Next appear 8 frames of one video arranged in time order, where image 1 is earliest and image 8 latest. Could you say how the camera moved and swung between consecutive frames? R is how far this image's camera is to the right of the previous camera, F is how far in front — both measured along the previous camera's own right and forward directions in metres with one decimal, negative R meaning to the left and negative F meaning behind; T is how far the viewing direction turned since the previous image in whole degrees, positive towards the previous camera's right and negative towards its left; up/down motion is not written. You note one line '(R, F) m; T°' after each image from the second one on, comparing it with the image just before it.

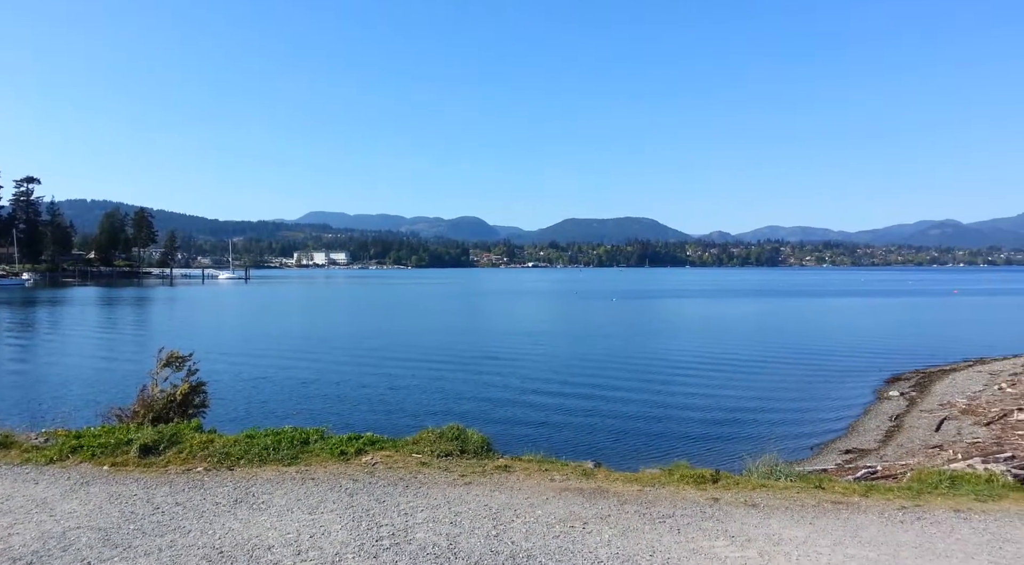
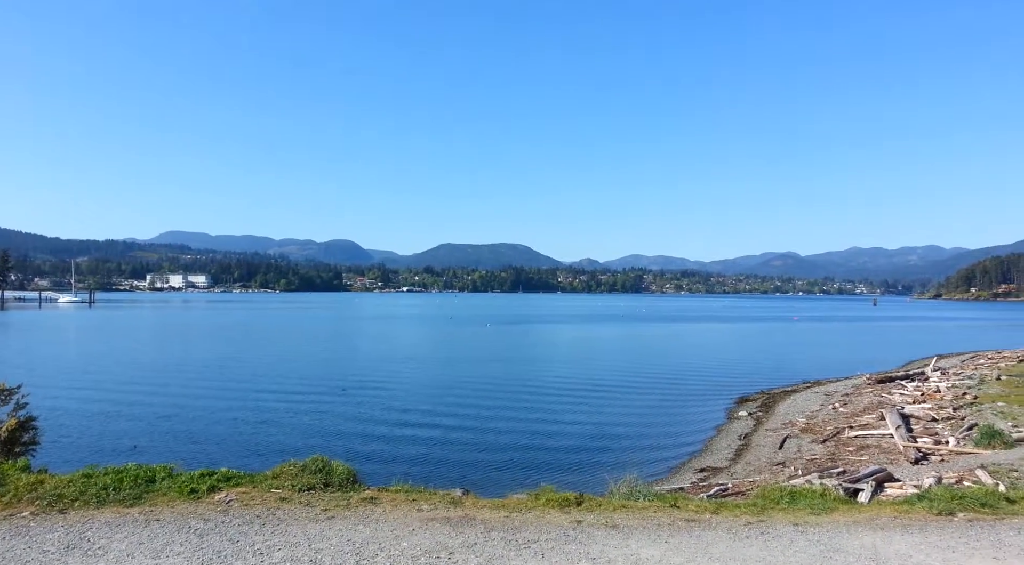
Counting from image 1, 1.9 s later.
(+0.4, 0.0) m; +9°
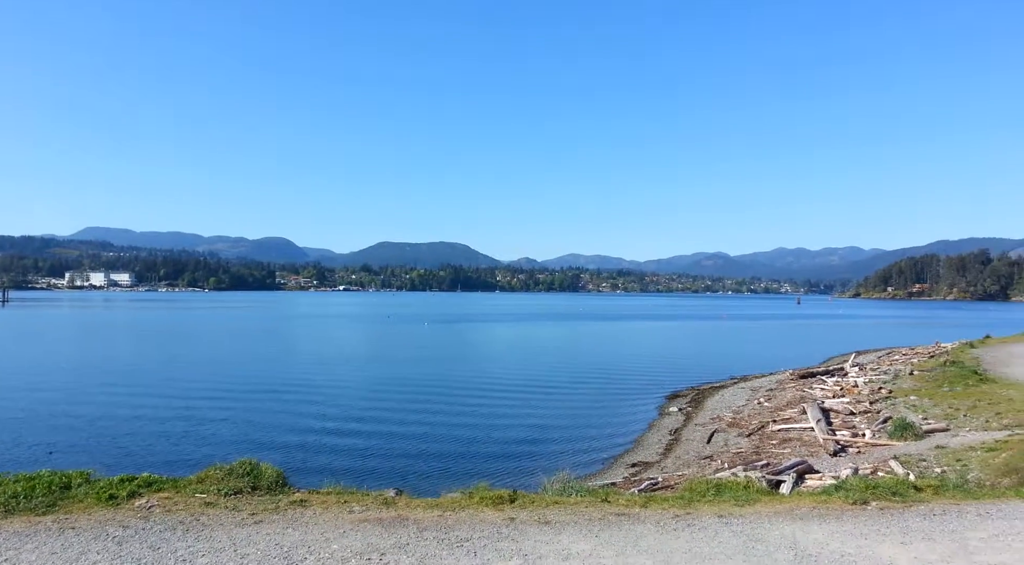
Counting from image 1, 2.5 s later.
(+0.3, 0.0) m; +5°
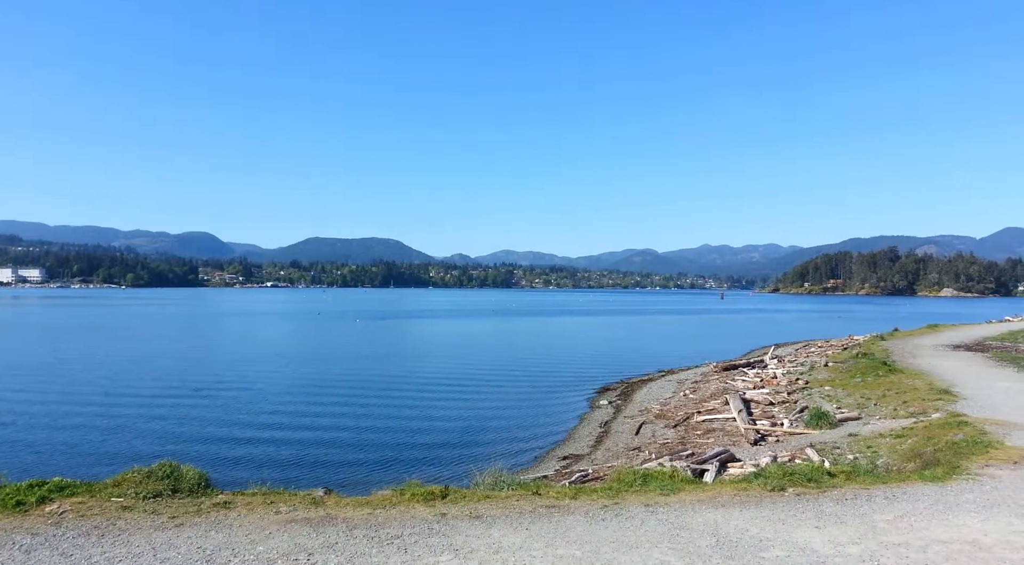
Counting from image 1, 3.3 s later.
(+1.1, -1.8) m; -22°
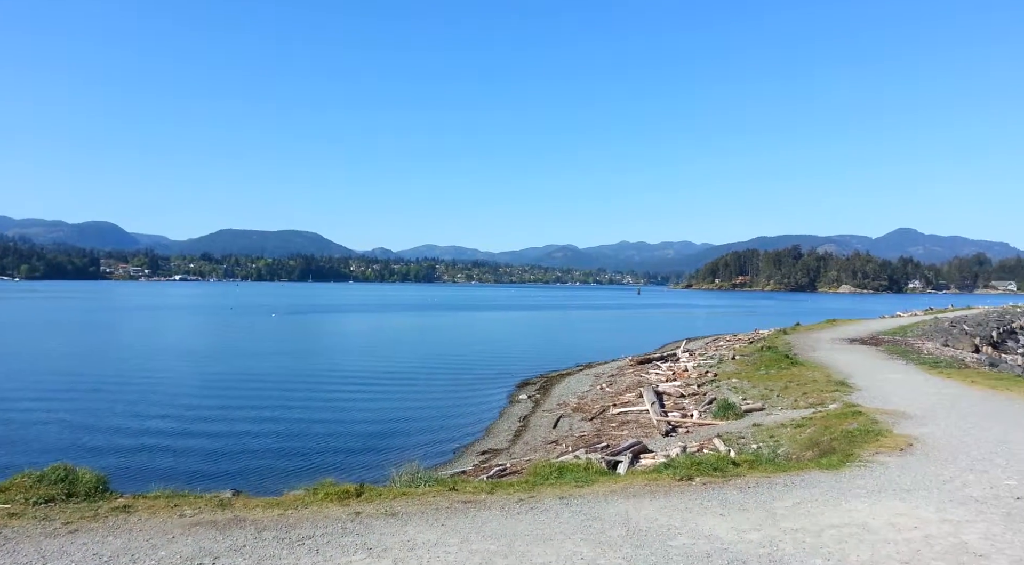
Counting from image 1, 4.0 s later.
(+0.1, 0.0) m; +6°
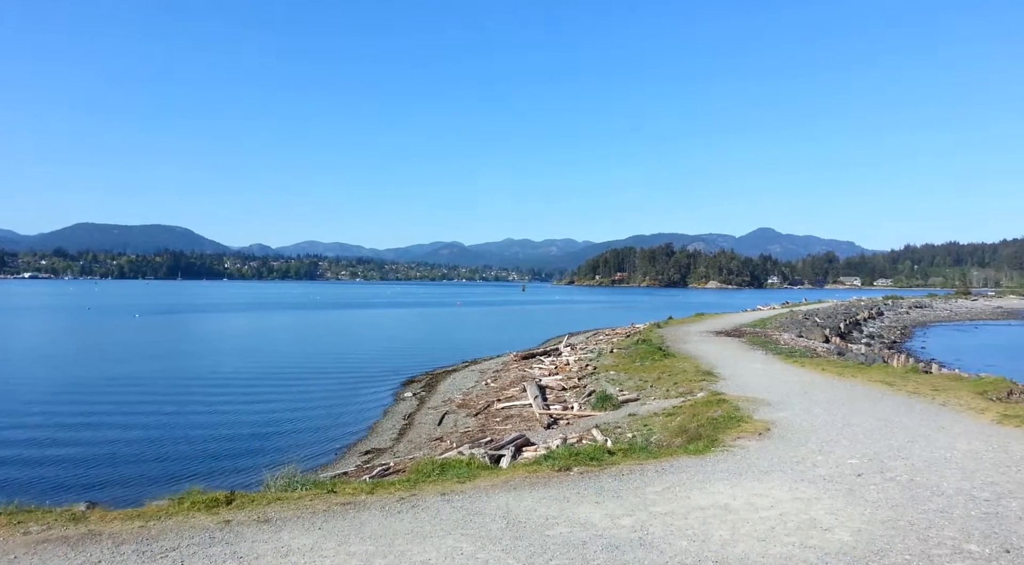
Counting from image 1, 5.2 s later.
(+0.1, 0.0) m; +9°
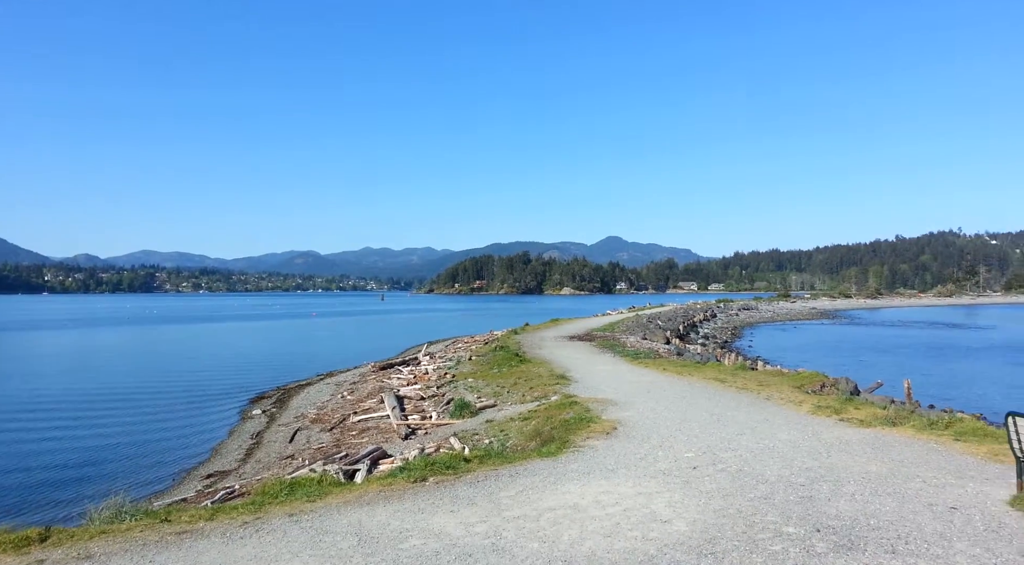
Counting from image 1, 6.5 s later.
(+0.2, 0.0) m; +11°
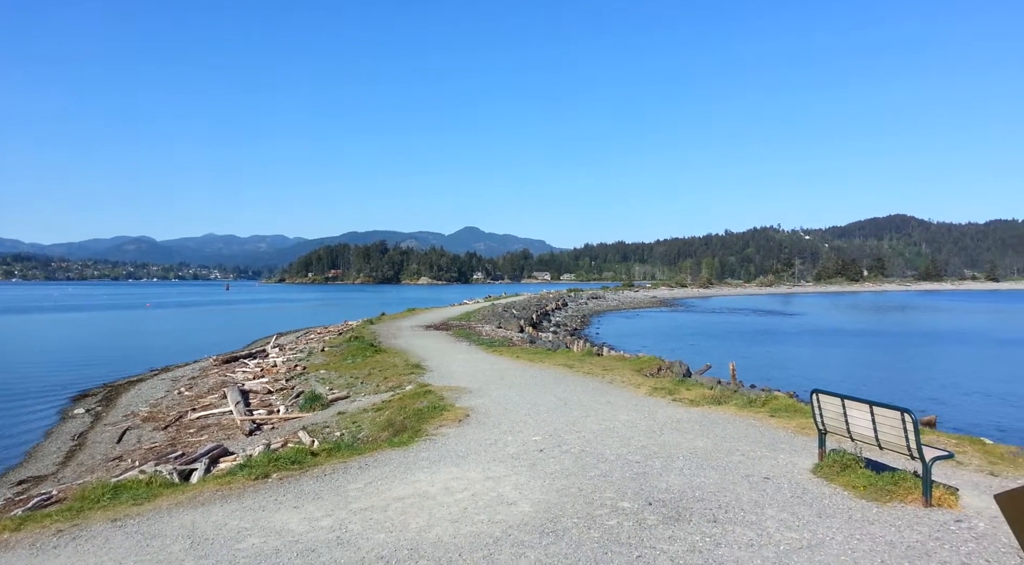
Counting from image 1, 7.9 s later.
(+0.2, 0.0) m; +11°
